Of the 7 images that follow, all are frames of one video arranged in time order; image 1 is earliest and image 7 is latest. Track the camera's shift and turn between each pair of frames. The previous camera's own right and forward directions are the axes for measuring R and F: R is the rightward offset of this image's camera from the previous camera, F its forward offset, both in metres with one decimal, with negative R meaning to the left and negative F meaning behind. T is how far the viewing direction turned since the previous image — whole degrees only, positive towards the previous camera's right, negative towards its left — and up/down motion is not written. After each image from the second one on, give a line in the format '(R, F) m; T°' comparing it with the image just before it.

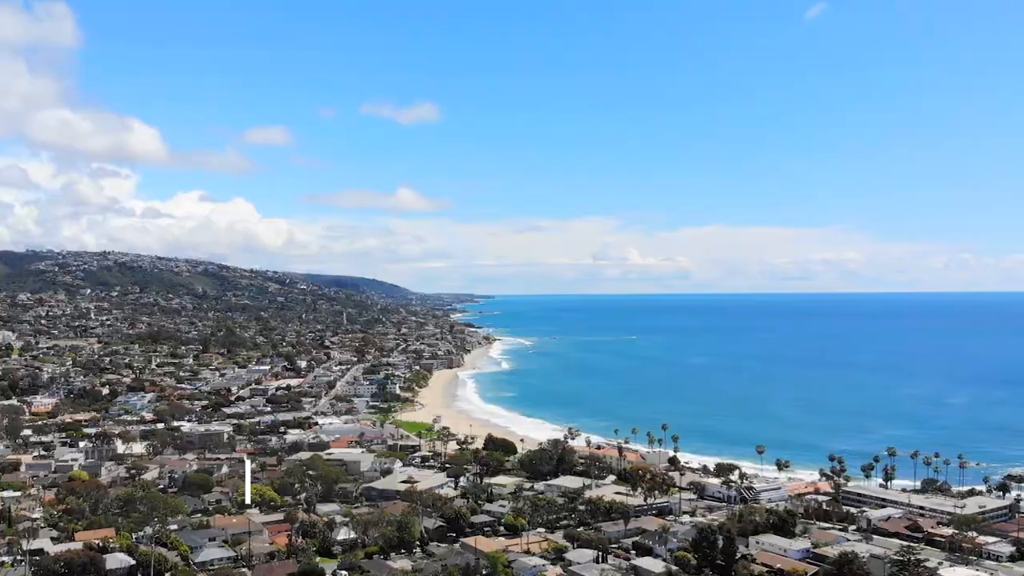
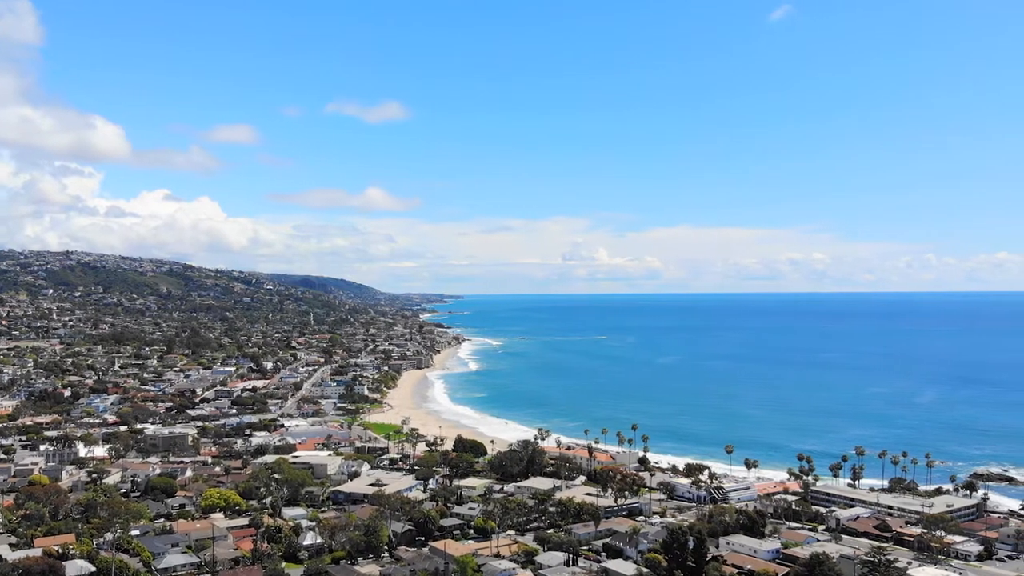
(0.0, +0.6) m; +2°
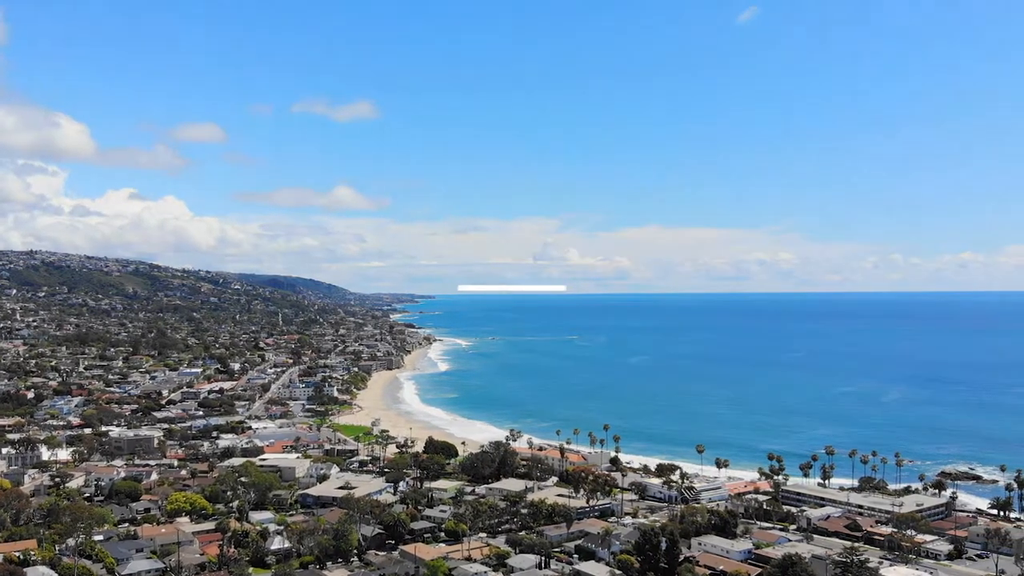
(0.0, +0.5) m; +2°
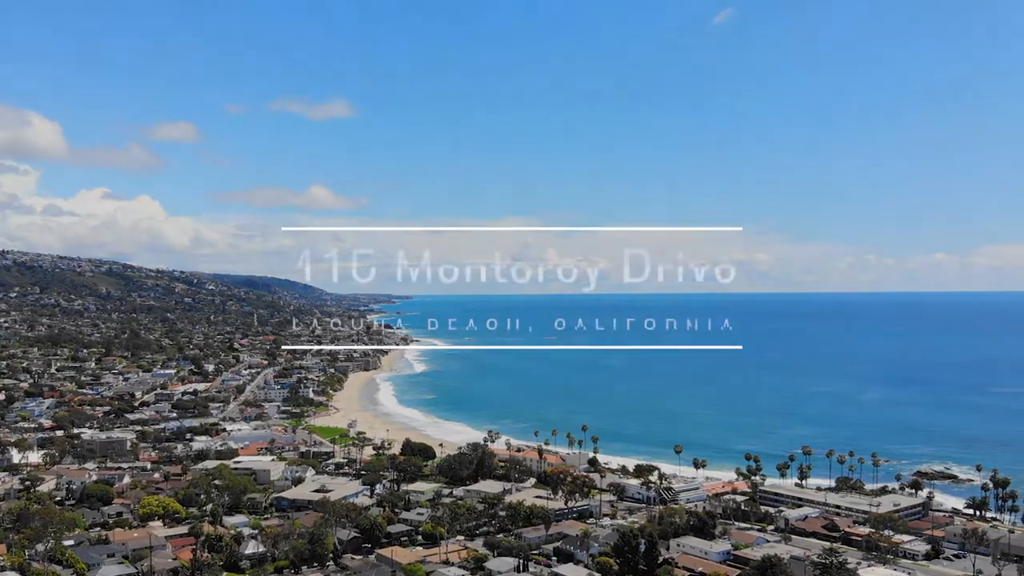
(0.0, +0.4) m; +2°
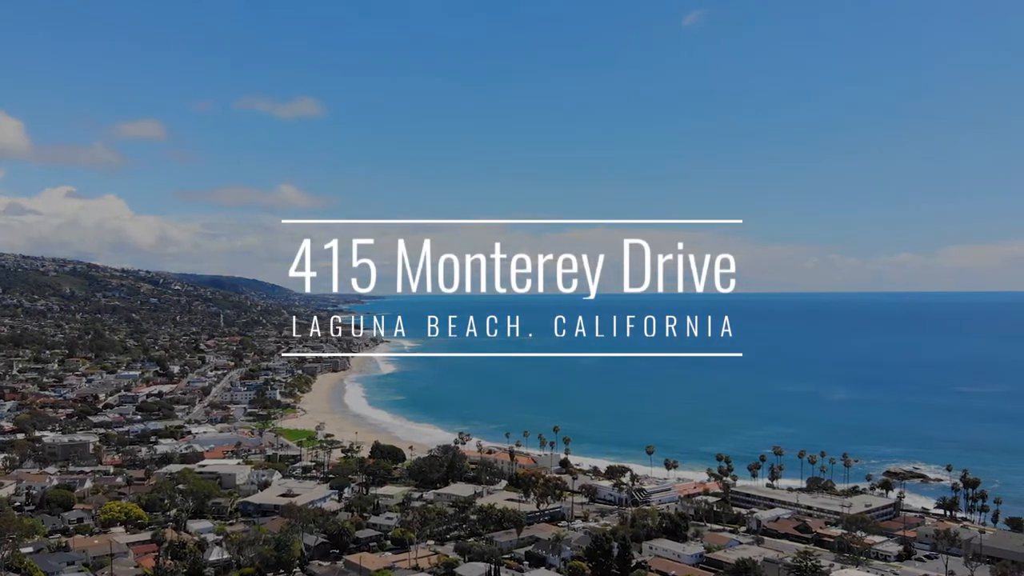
(0.0, +0.6) m; +2°
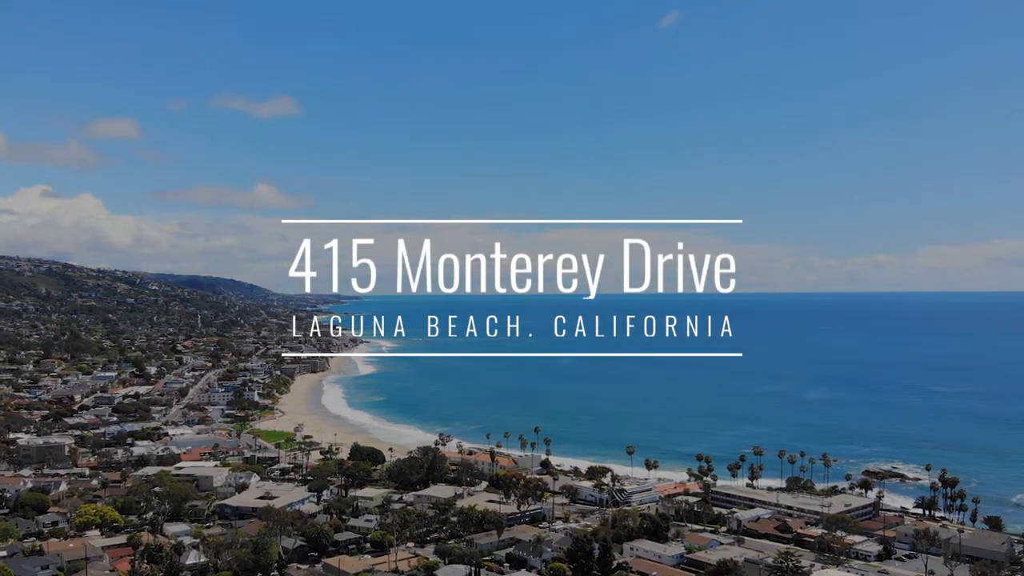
(0.0, +0.3) m; +1°
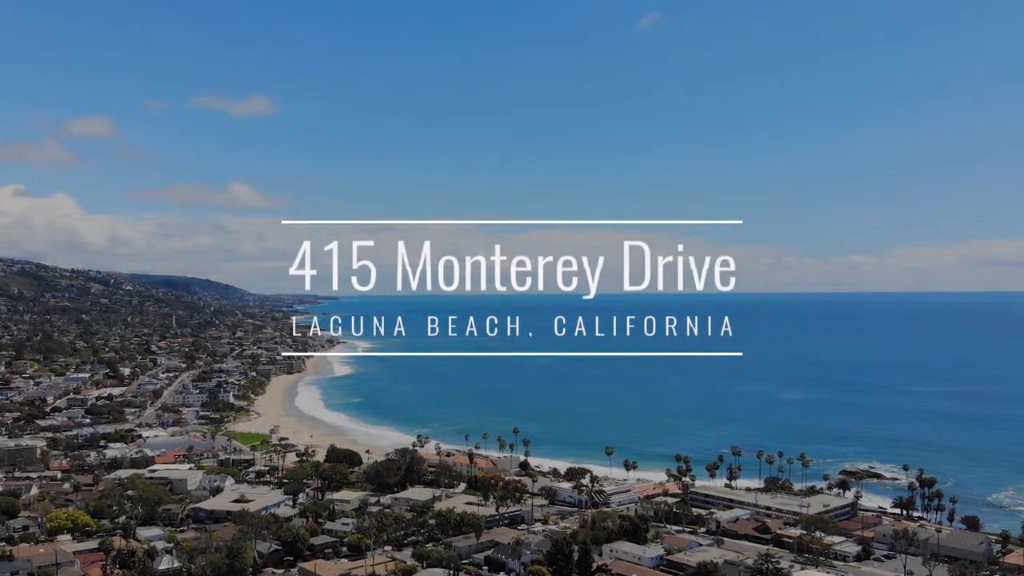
(0.0, +0.4) m; +2°
